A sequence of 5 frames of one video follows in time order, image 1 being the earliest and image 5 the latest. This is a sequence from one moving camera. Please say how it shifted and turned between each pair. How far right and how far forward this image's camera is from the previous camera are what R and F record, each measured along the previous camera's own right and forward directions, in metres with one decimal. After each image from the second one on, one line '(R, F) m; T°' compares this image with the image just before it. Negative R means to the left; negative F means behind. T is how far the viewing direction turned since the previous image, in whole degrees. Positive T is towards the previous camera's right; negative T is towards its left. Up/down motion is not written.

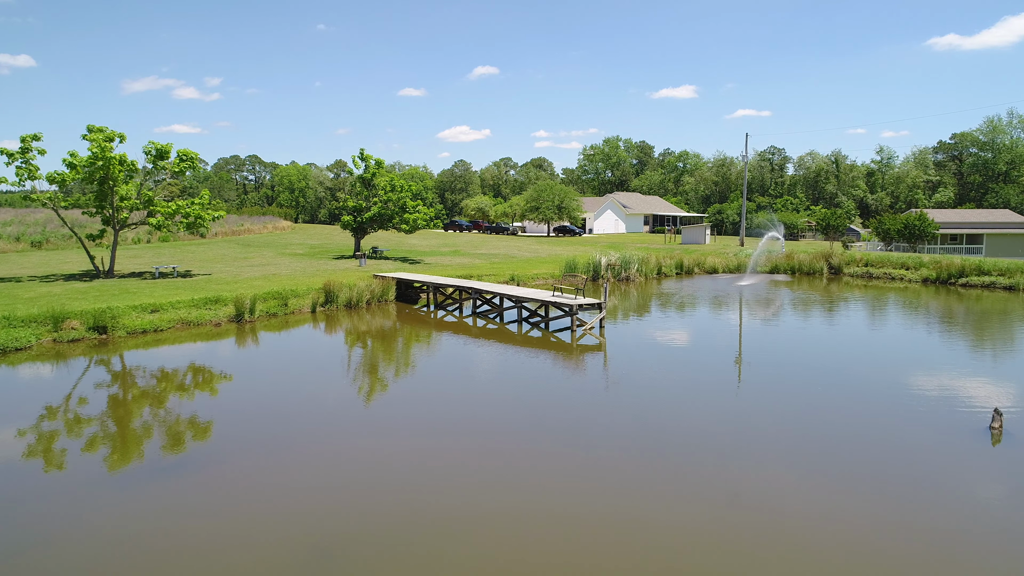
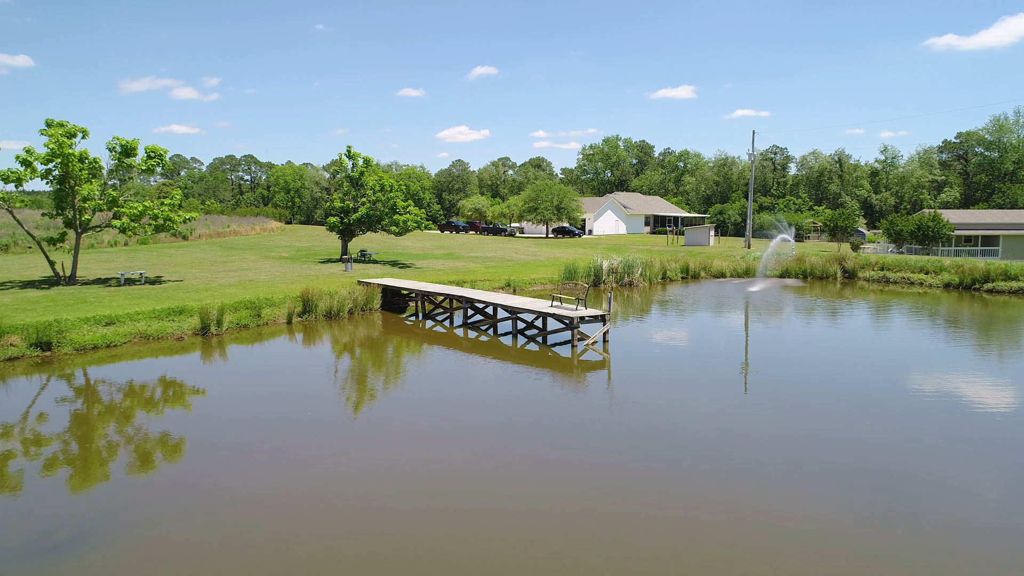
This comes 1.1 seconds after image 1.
(+0.1, +1.8) m; 0°
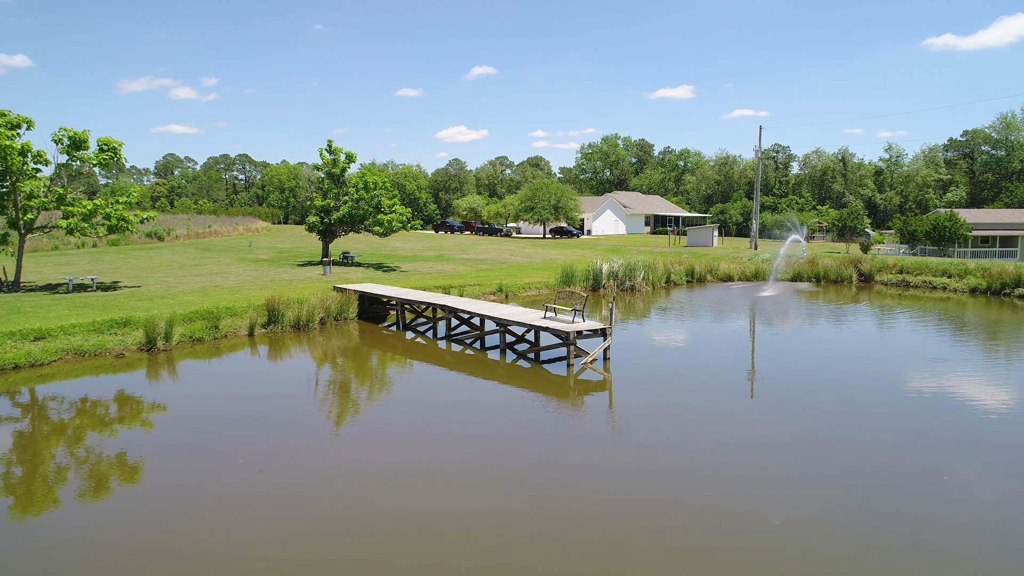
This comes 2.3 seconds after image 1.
(+0.3, +2.1) m; 0°
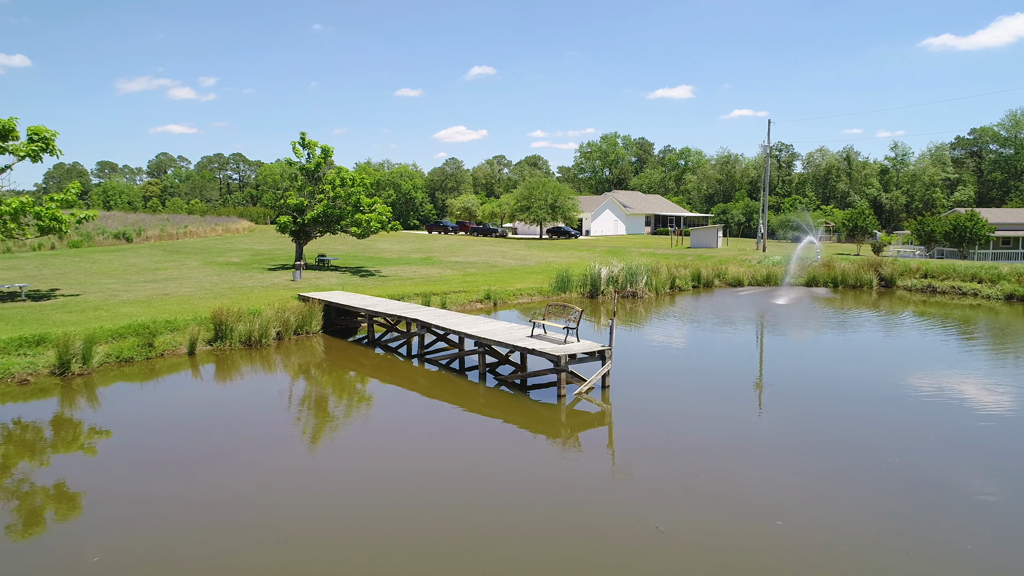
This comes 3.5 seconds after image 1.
(+0.4, +2.4) m; 0°
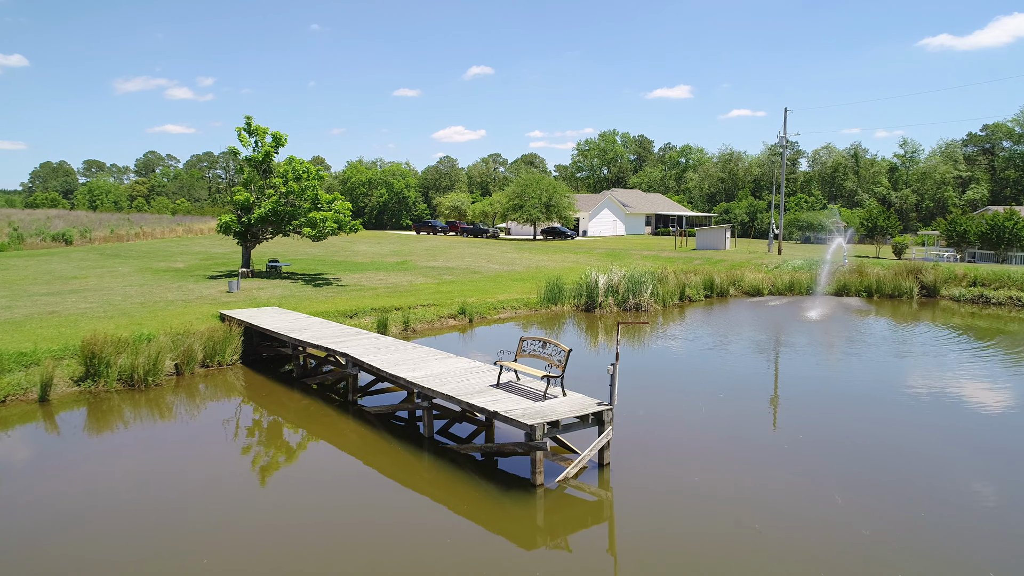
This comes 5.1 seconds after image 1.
(+0.6, +3.8) m; 0°
